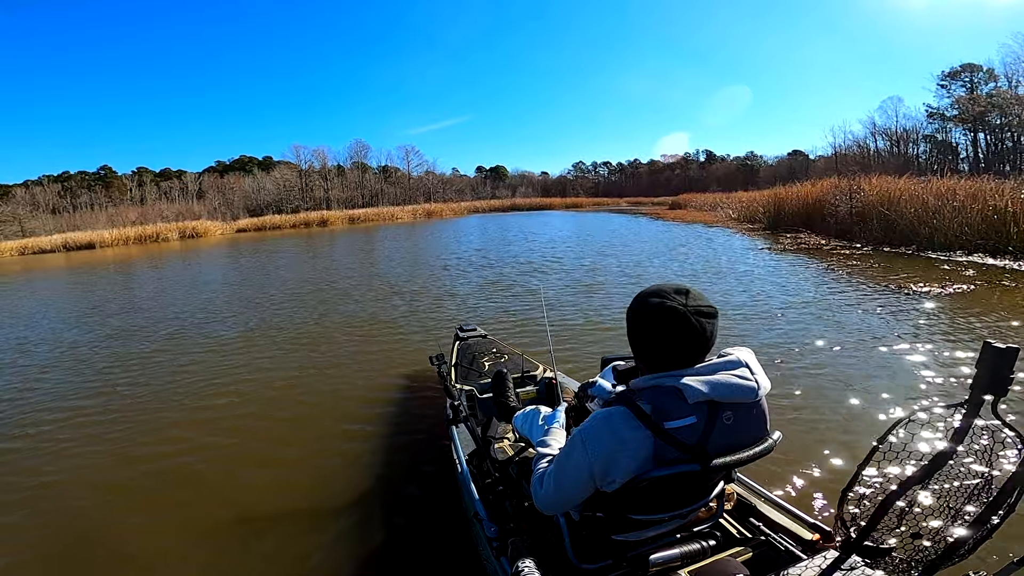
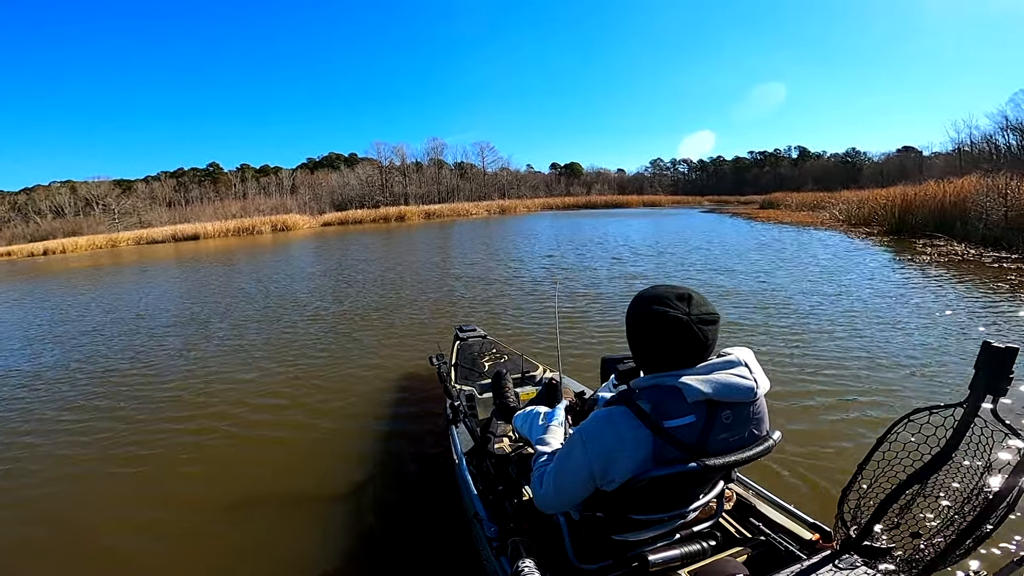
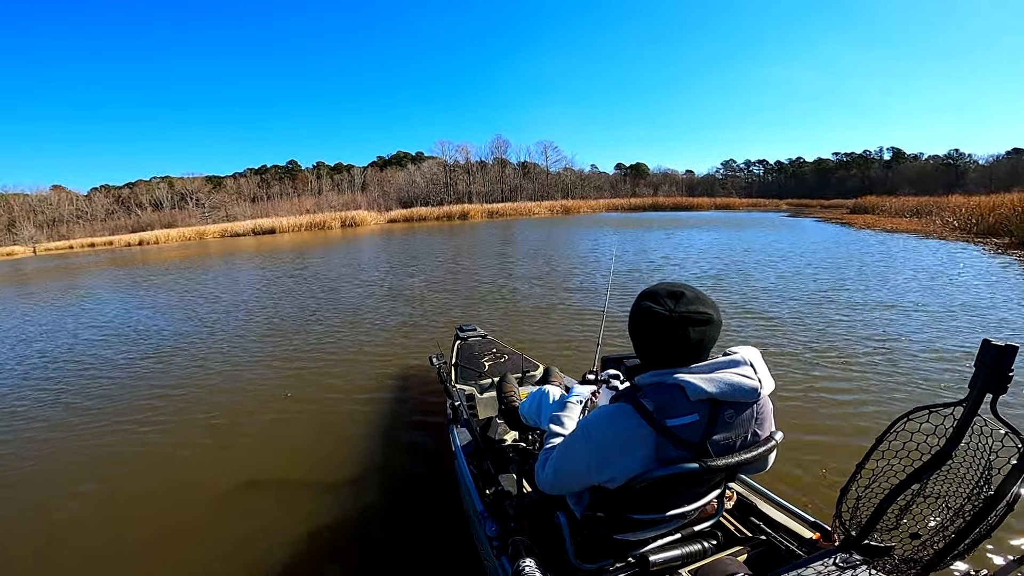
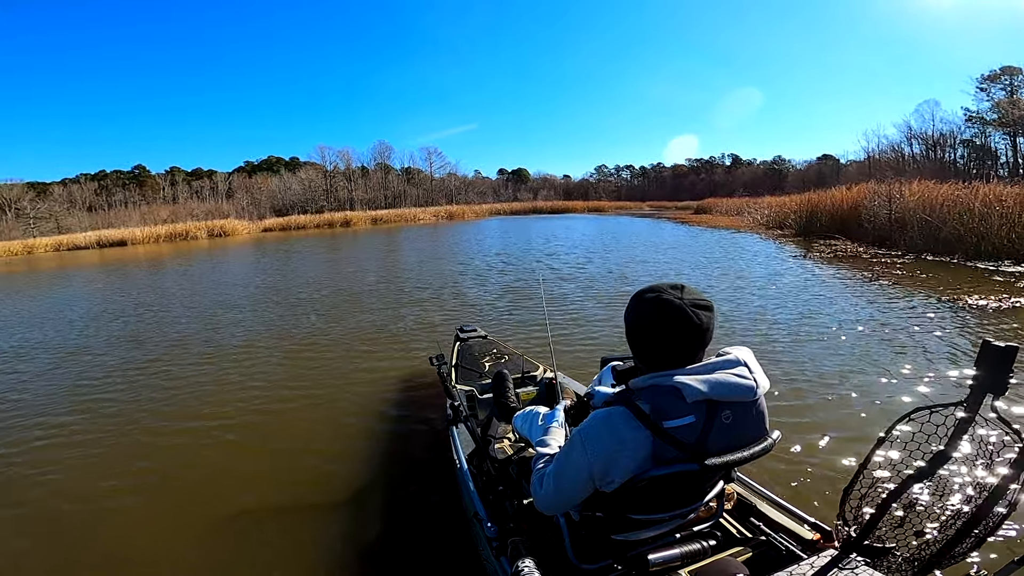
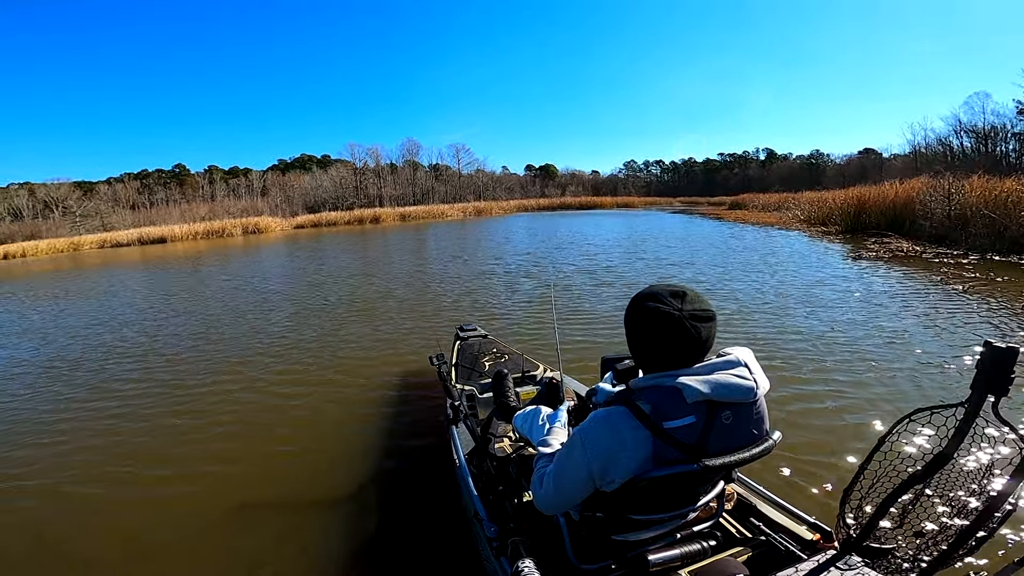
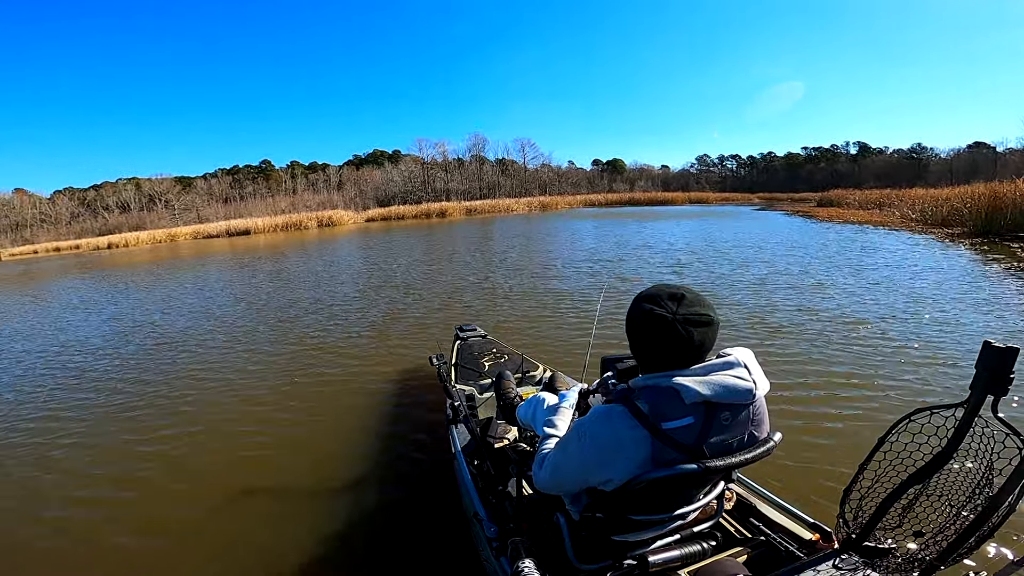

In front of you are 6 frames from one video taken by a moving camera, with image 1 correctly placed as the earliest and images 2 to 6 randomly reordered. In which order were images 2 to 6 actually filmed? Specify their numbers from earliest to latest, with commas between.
4, 5, 2, 6, 3
